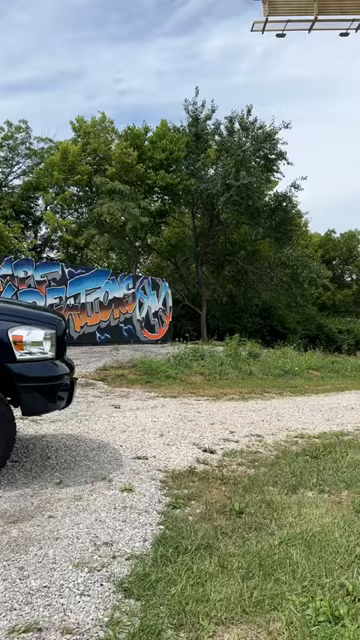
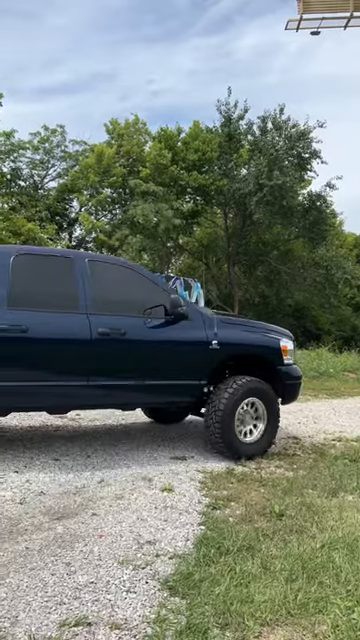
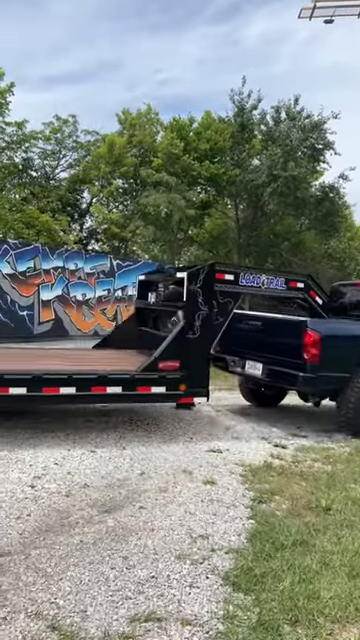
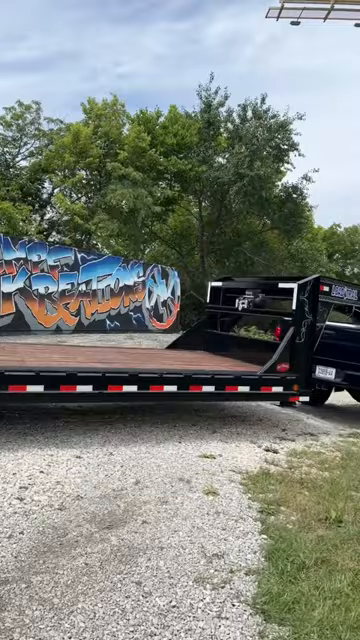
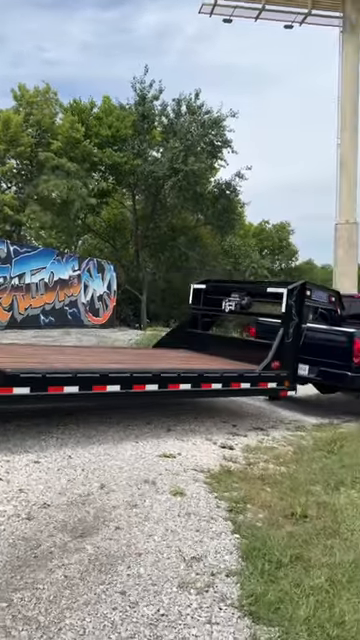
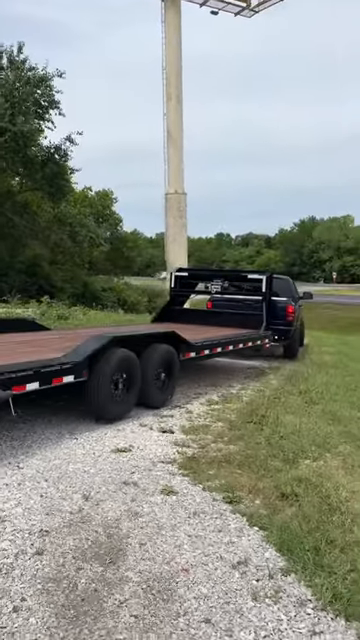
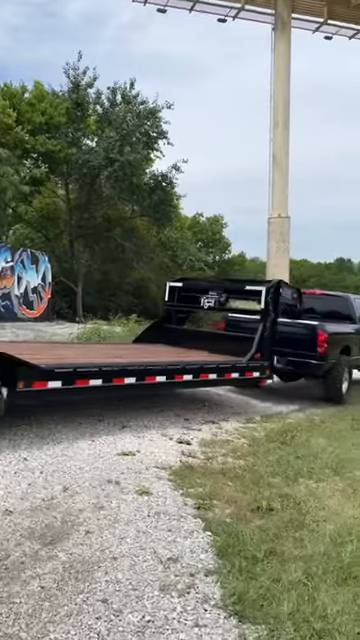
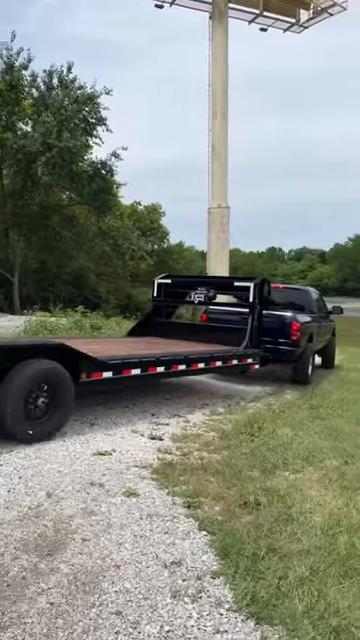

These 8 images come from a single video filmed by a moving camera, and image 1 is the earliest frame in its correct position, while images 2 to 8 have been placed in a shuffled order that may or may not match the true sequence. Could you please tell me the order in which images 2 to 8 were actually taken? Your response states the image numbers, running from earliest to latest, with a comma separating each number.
2, 3, 4, 5, 7, 8, 6
